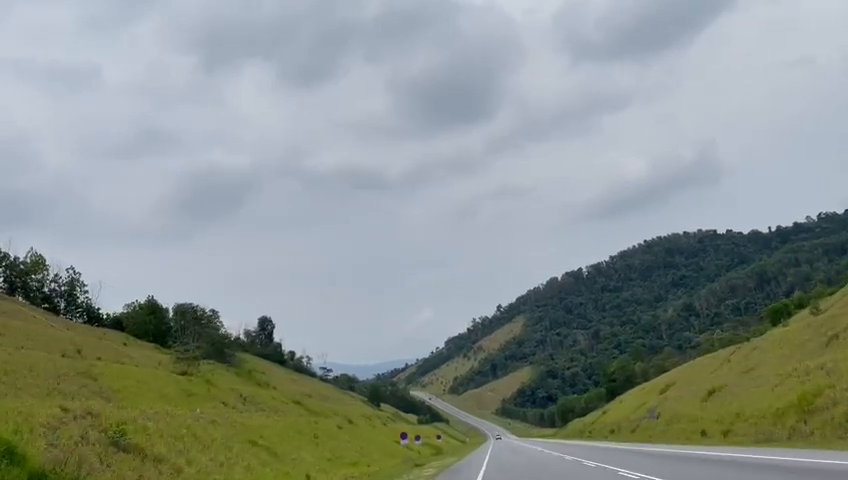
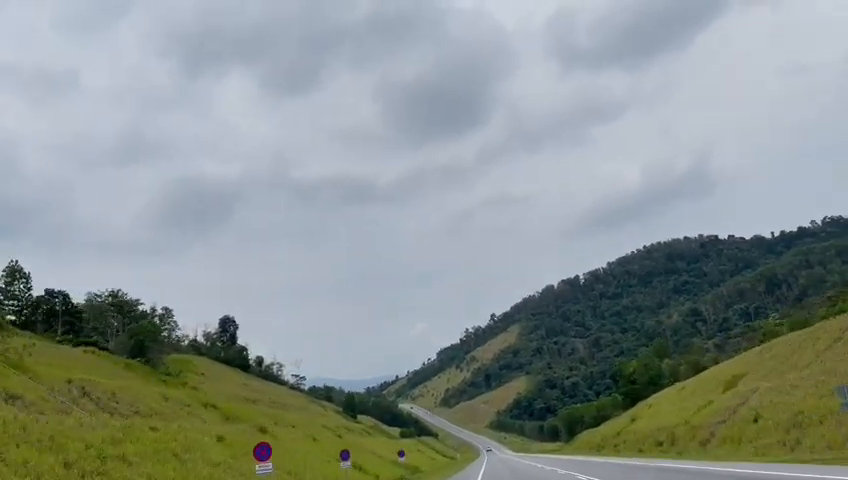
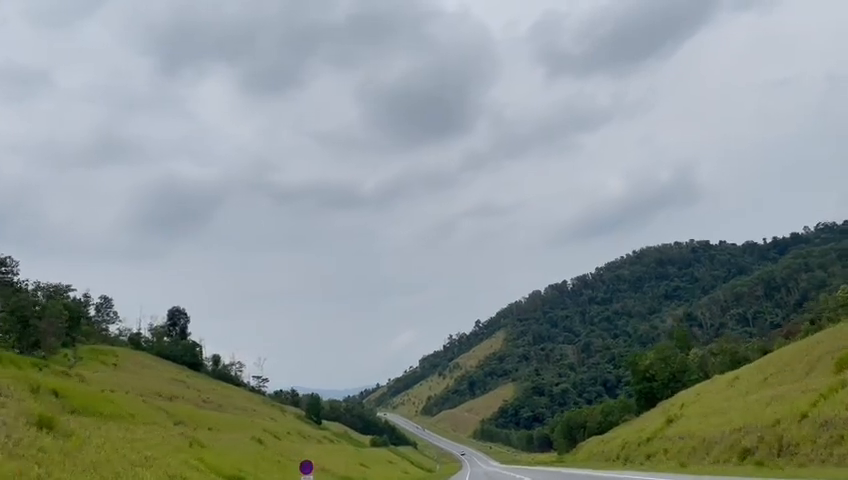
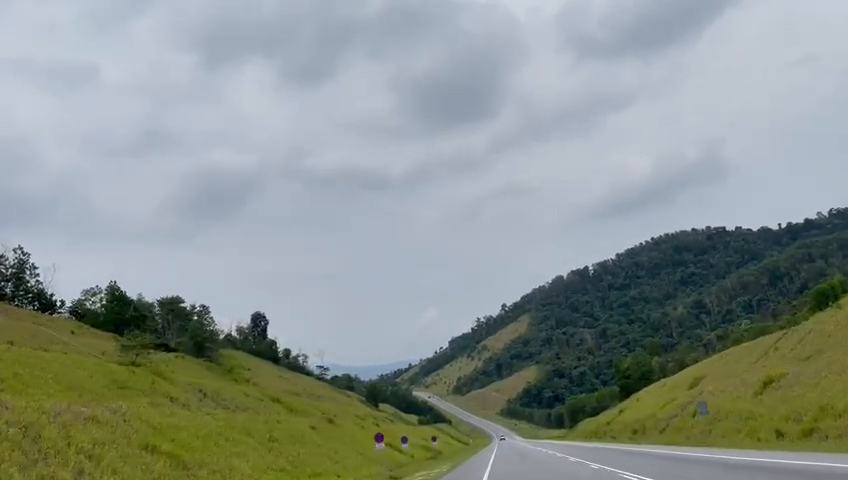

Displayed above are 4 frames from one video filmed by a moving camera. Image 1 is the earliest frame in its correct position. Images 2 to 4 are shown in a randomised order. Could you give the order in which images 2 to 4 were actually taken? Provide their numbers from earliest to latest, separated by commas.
4, 2, 3
